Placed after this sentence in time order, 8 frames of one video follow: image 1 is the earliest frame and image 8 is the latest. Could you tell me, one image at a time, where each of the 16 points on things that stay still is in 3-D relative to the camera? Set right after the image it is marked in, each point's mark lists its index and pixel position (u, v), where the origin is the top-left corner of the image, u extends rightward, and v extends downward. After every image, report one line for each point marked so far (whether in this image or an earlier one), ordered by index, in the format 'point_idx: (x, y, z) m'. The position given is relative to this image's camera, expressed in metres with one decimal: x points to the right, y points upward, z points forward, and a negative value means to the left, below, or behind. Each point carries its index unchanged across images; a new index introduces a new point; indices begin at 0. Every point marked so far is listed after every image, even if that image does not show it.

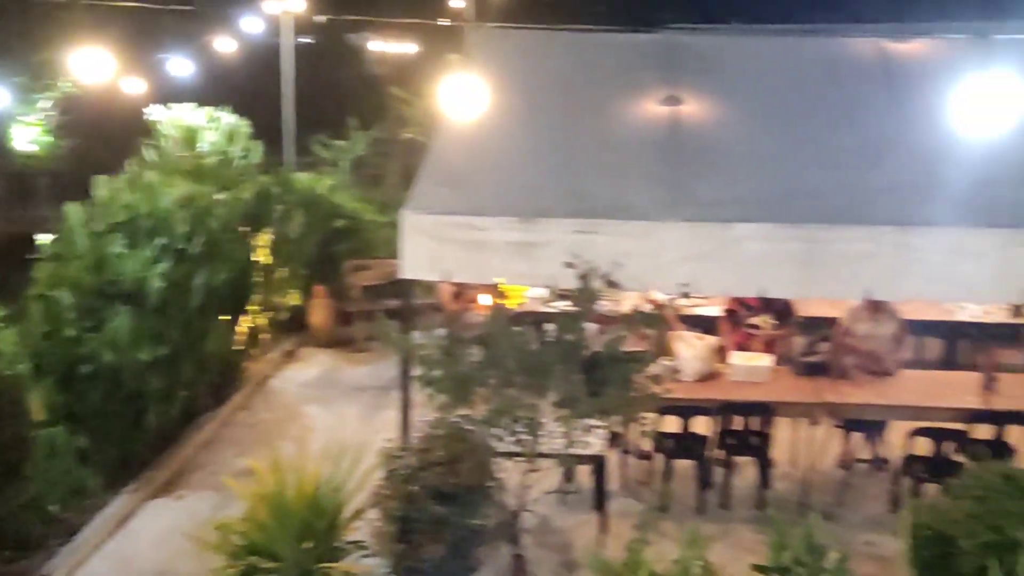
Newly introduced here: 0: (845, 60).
0: (+1.4, +1.0, +5.0) m
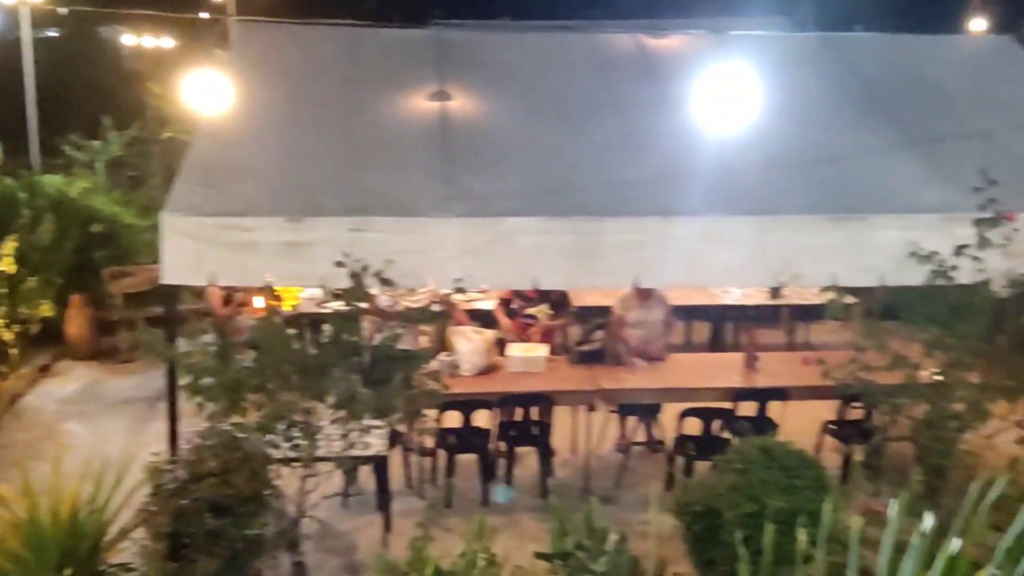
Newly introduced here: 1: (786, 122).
0: (+0.4, +1.1, +5.2) m
1: (+1.1, +0.7, +4.8) m
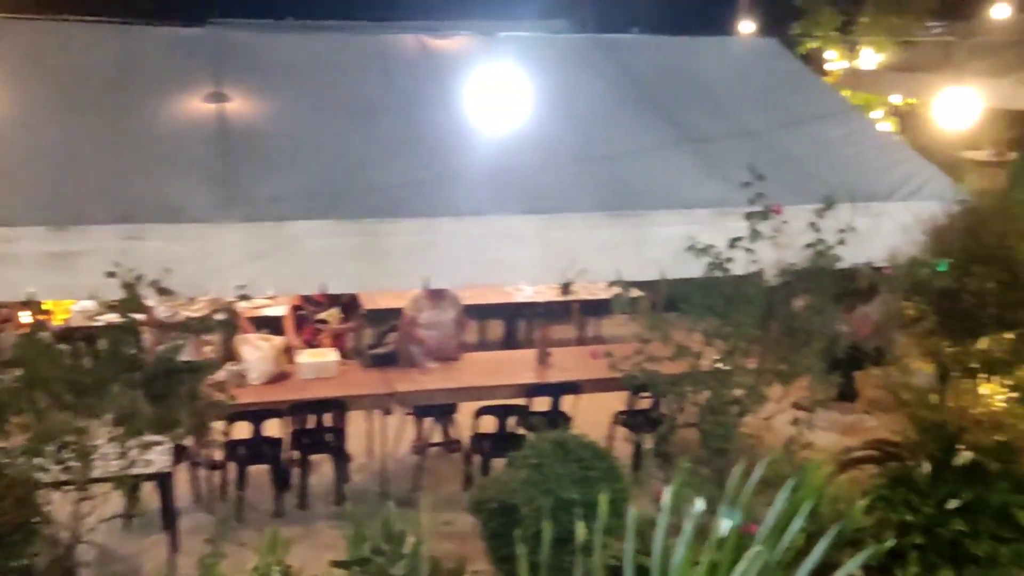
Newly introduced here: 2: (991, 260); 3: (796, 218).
0: (-0.6, +1.0, +5.2) m
1: (+0.2, +0.7, +4.9) m
2: (+2.2, +0.1, +5.3) m
3: (+1.1, +0.3, +4.6) m
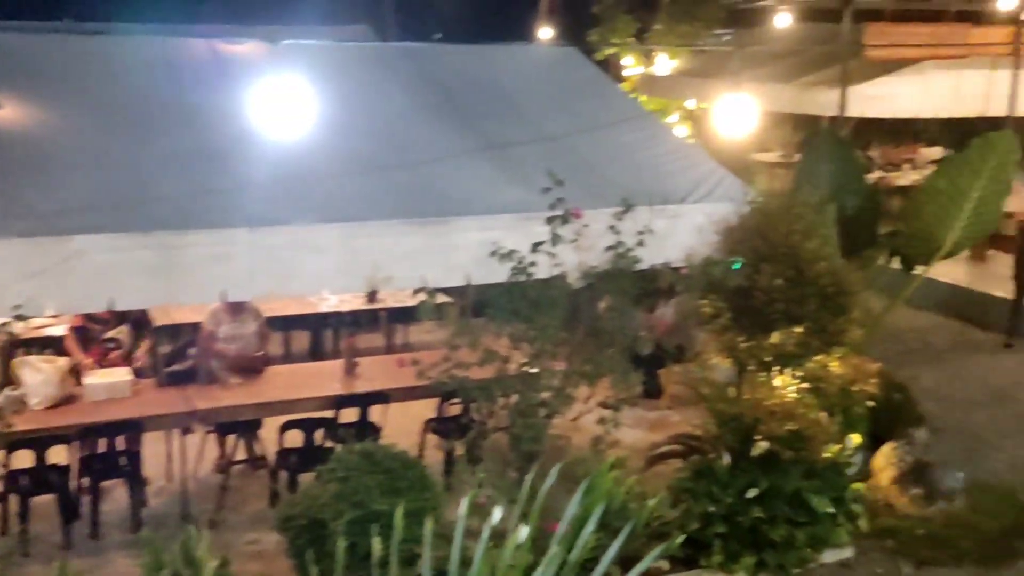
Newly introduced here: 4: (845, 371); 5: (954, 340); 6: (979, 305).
0: (-1.5, +1.0, +5.0) m
1: (-0.6, +0.7, +4.8) m
2: (+1.3, +0.1, +5.5) m
3: (+0.3, +0.3, +4.7) m
4: (+1.7, -0.4, +5.8) m
5: (+3.6, -0.4, +9.5) m
6: (+4.1, -0.2, +10.1) m
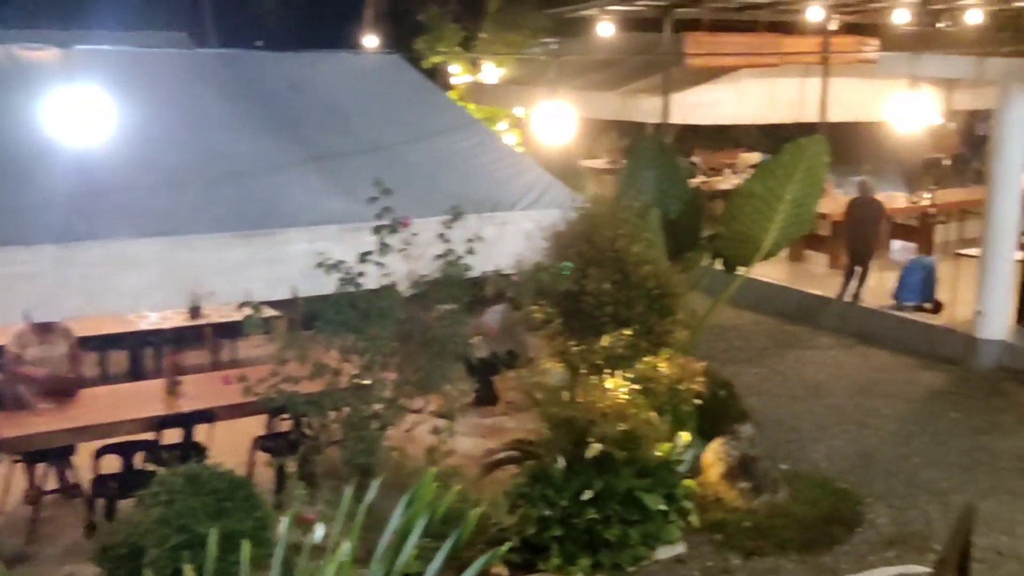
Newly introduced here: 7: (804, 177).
0: (-2.2, +0.9, +4.7) m
1: (-1.3, +0.6, +4.7) m
2: (+0.5, +0.1, +5.6) m
3: (-0.4, +0.2, +4.7) m
4: (+0.8, -0.4, +5.9) m
5: (+2.2, -0.4, +9.9) m
6: (+2.6, -0.1, +10.5) m
7: (+1.6, +0.6, +6.4) m
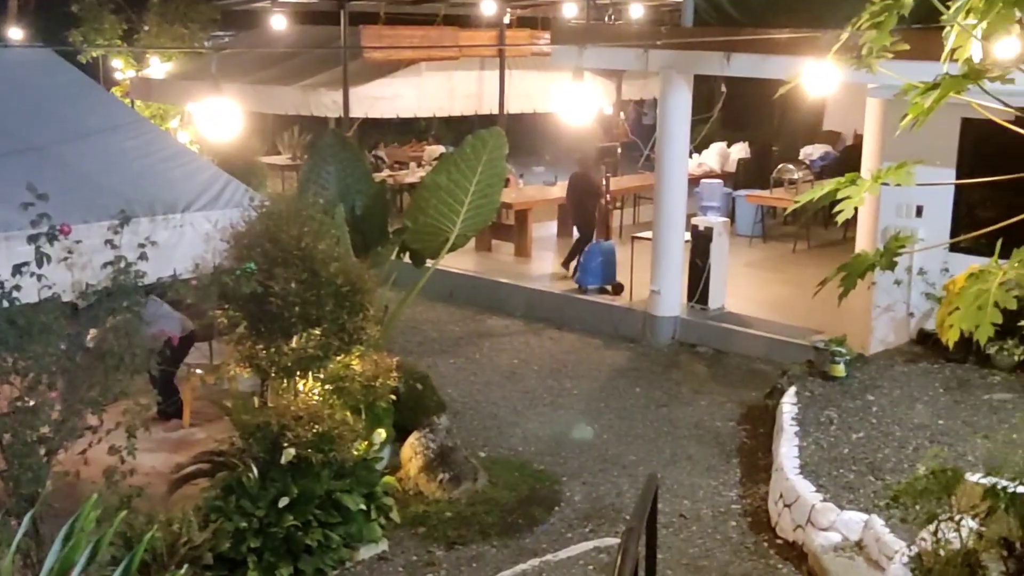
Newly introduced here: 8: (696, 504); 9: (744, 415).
0: (-3.4, +0.8, +3.9) m
1: (-2.5, +0.5, +4.1) m
2: (-1.0, +0.1, +5.5) m
3: (-1.6, +0.2, +4.3) m
4: (-0.7, -0.4, +5.9) m
5: (-0.4, -0.3, +10.0) m
6: (-0.2, 0.0, +10.7) m
7: (-0.1, +0.7, +6.5) m
8: (+1.0, -1.2, +6.1) m
9: (+1.5, -0.8, +7.6) m
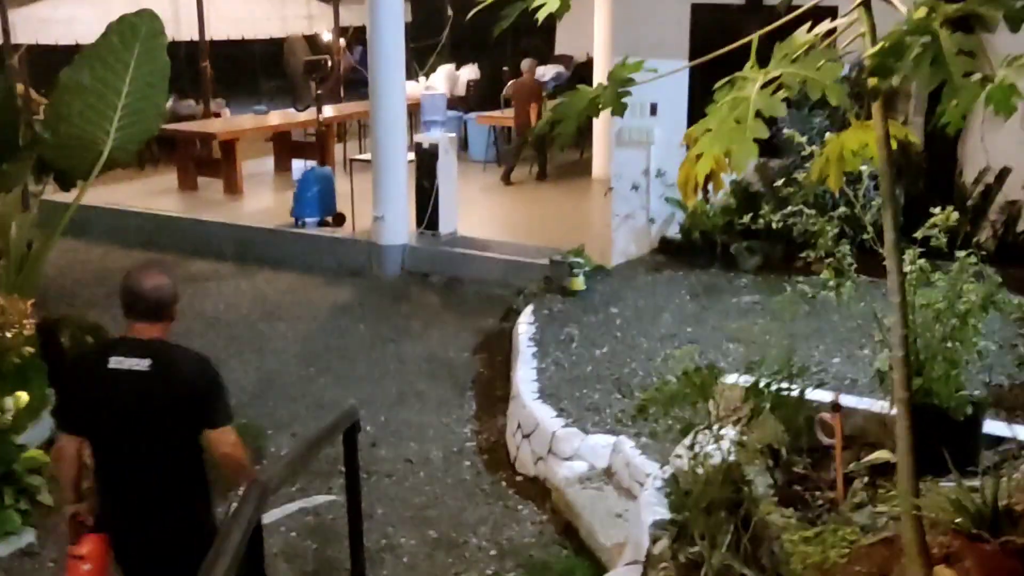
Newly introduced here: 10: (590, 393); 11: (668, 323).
0: (-4.4, +0.8, +2.1) m
1: (-3.5, +0.6, +2.4) m
2: (-2.3, +0.4, +4.1) m
3: (-2.6, +0.4, +2.9) m
4: (-2.1, -0.1, +4.6) m
5: (-2.6, +0.1, +8.7) m
6: (-2.6, +0.4, +9.4) m
7: (-1.7, +1.0, +5.3) m
8: (-0.4, -0.7, +5.3) m
9: (-0.2, -0.3, +6.8) m
10: (+0.3, -0.5, +4.9) m
11: (+0.8, -0.2, +5.8) m
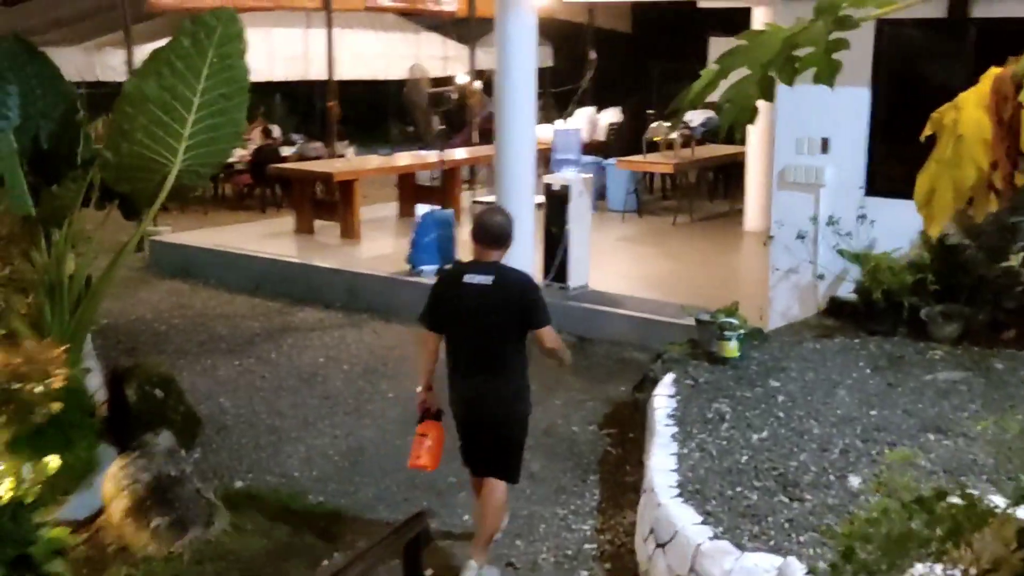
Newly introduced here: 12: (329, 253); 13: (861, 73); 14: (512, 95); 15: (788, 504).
0: (-4.2, +0.9, +1.6) m
1: (-3.3, +0.7, +1.9) m
2: (-1.9, +0.3, +3.4) m
3: (-2.4, +0.4, +2.2) m
4: (-1.6, -0.2, +3.8) m
5: (-1.7, -0.2, +7.9) m
6: (-1.6, +0.1, +8.7) m
7: (-1.1, +0.9, +4.5) m
8: (+0.1, -0.9, +4.2) m
9: (+0.5, -0.6, +5.7) m
10: (+0.8, -0.7, +3.8) m
11: (+1.3, -0.5, +4.6) m
12: (-1.5, +0.3, +9.2) m
13: (+1.8, +1.1, +6.0) m
14: (0.0, +1.2, +7.1) m
15: (+0.9, -0.7, +3.7) m
